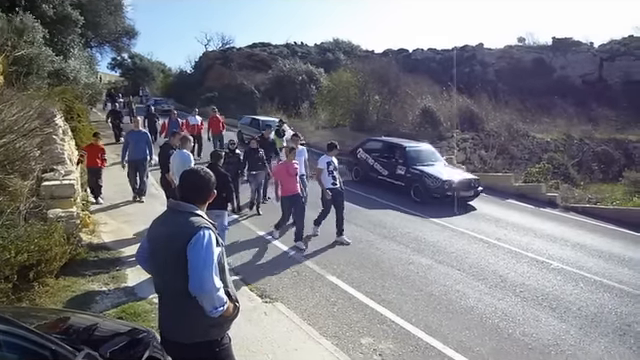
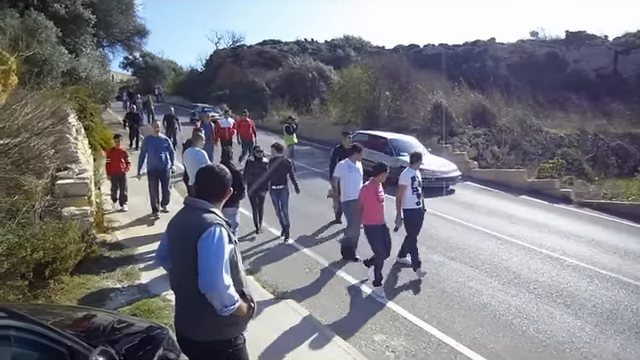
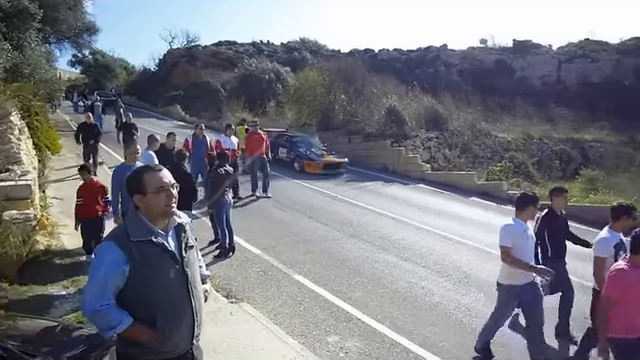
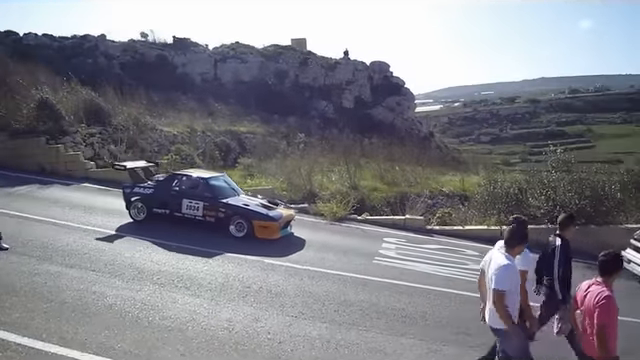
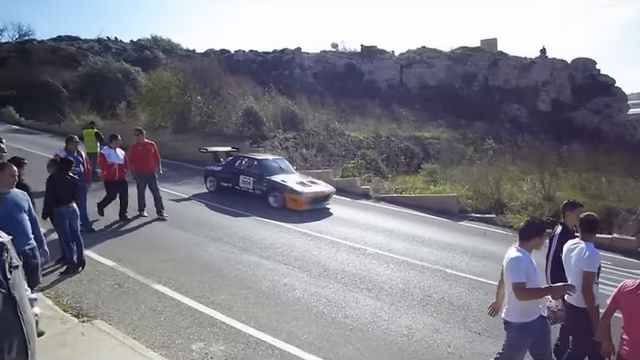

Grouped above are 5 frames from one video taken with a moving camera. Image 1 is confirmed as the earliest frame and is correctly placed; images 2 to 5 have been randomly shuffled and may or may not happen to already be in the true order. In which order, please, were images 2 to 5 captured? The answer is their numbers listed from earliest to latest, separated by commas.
2, 3, 5, 4
